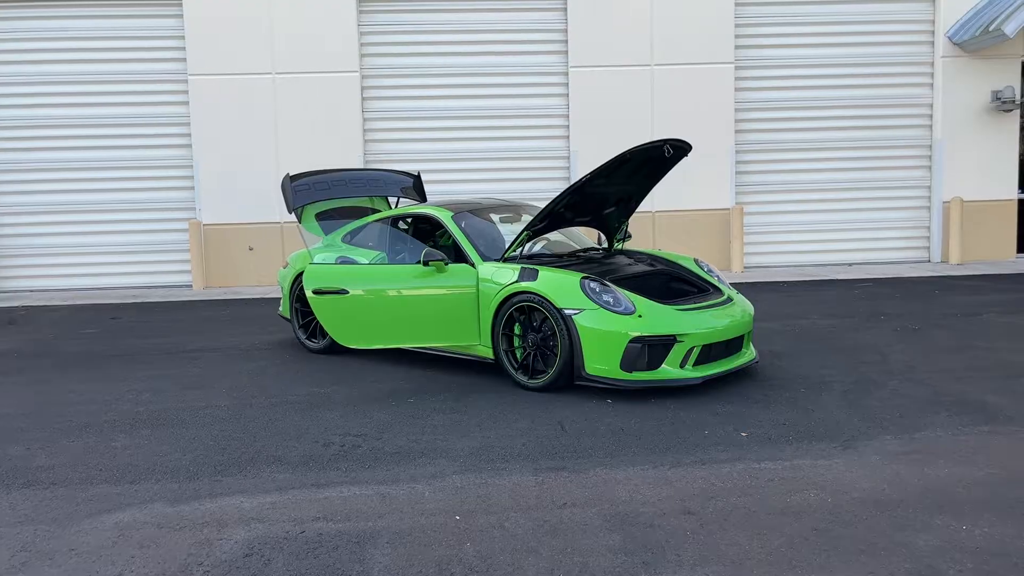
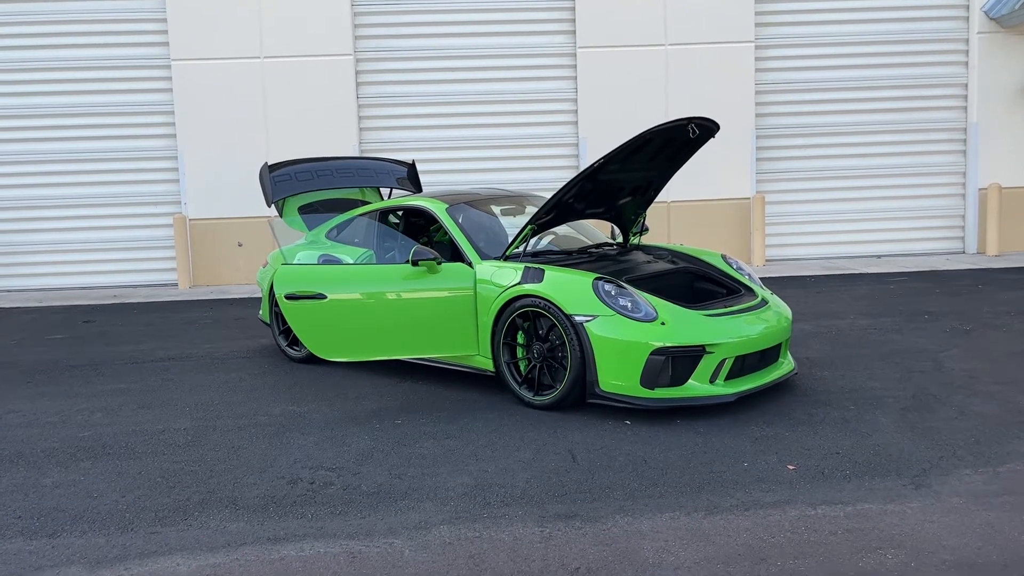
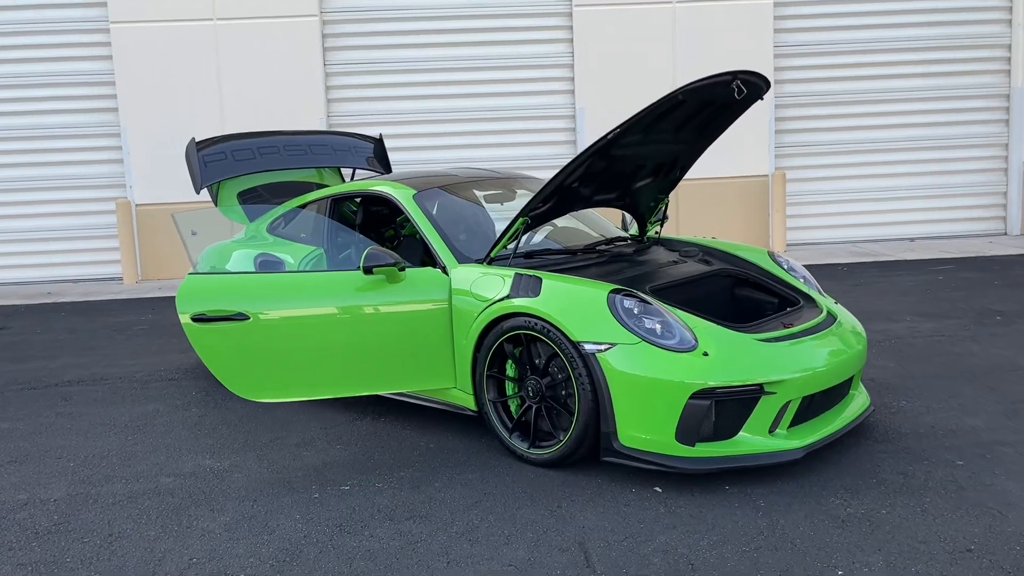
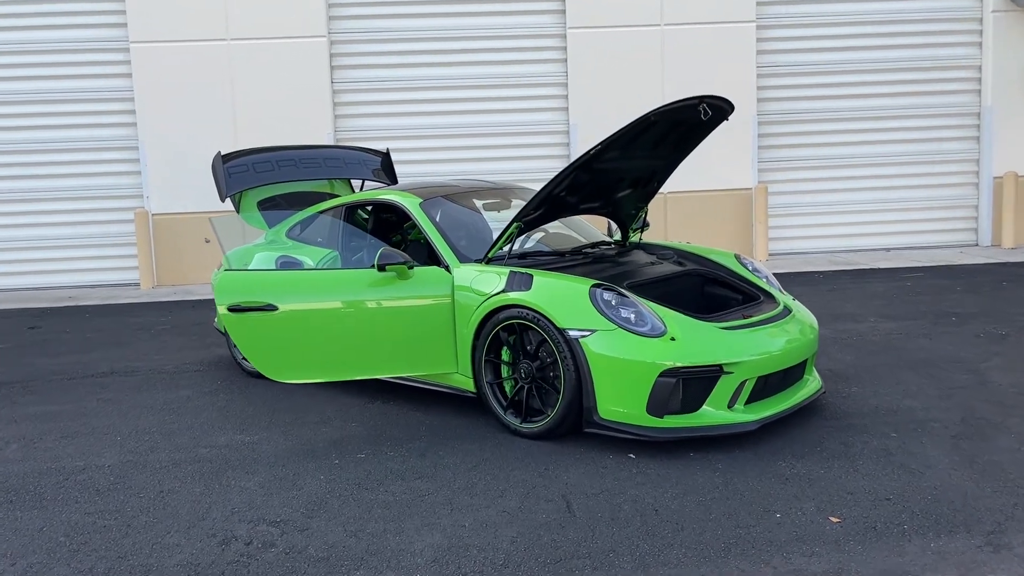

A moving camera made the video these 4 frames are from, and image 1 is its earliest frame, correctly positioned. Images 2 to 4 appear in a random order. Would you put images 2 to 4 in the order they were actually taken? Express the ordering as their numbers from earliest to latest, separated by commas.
2, 4, 3
